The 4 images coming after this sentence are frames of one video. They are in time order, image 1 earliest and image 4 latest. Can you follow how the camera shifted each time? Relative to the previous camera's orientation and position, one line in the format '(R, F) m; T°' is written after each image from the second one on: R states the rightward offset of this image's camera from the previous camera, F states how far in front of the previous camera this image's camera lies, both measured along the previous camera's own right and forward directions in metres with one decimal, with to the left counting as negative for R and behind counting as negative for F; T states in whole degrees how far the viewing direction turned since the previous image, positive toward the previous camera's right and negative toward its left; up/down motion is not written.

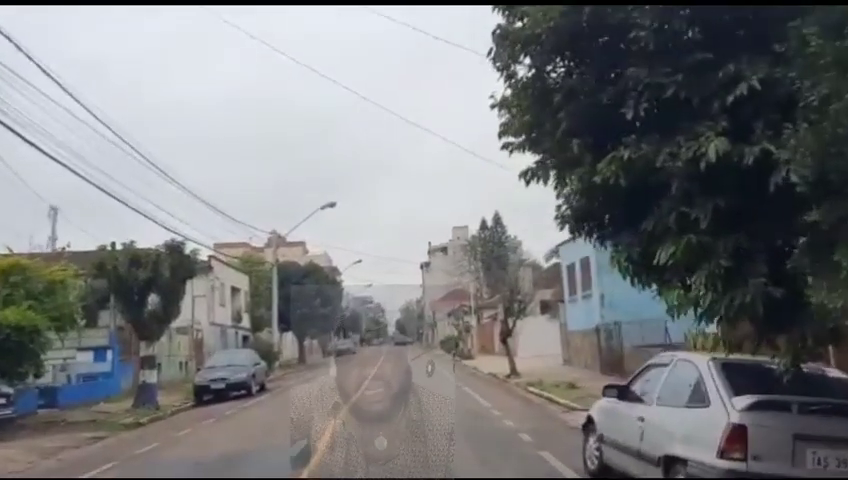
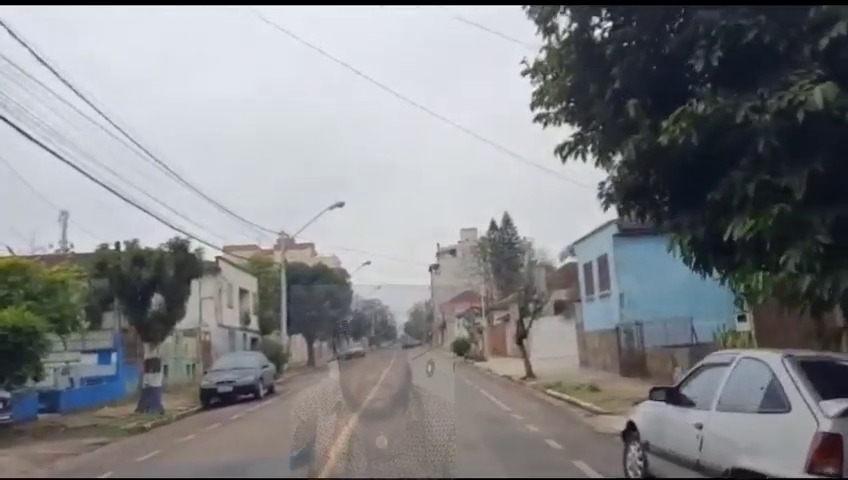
(-0.1, +0.9) m; -1°
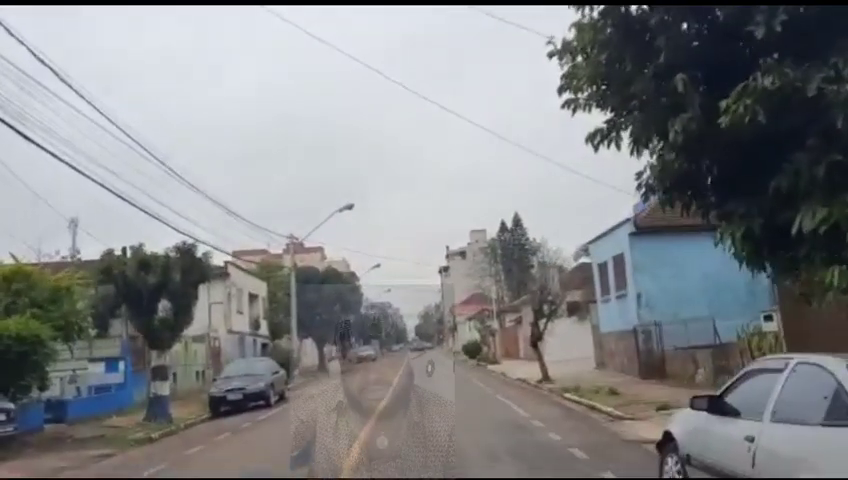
(-0.1, +0.6) m; -1°
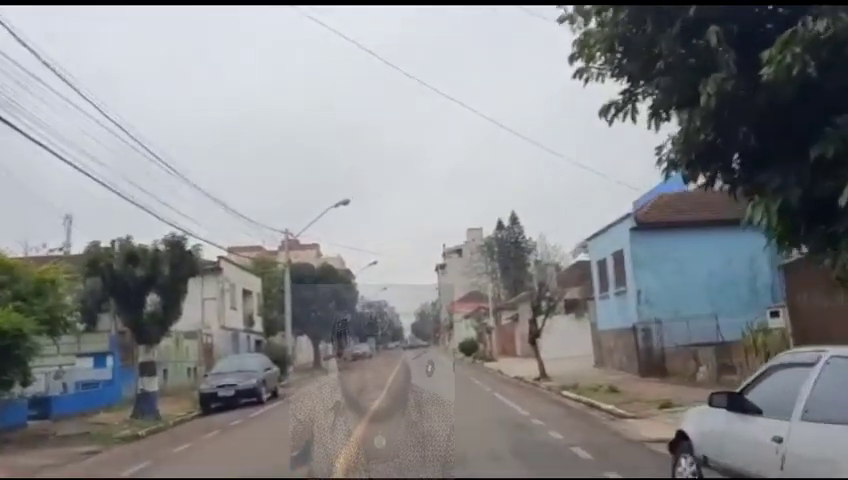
(0.0, +0.6) m; 0°
